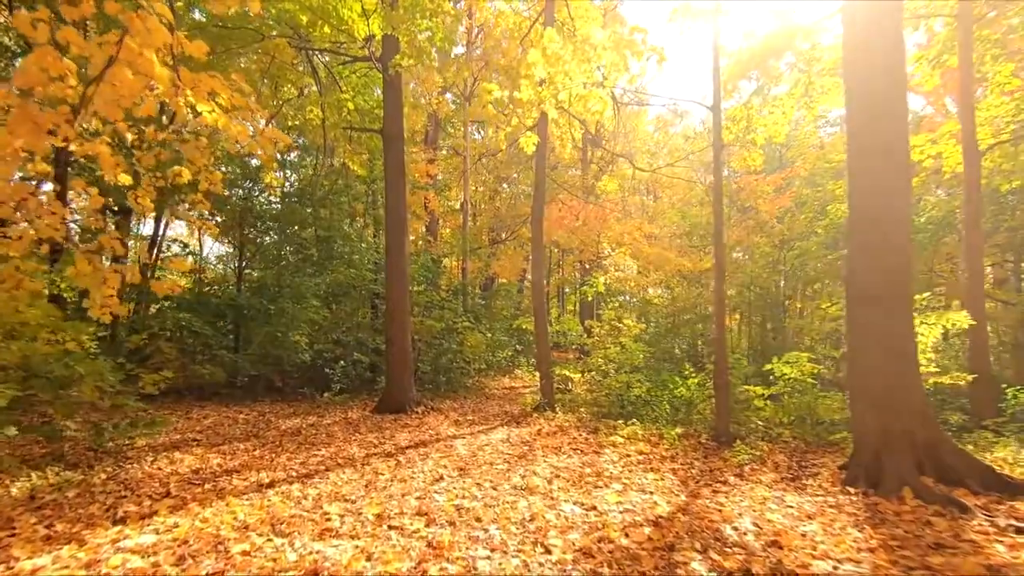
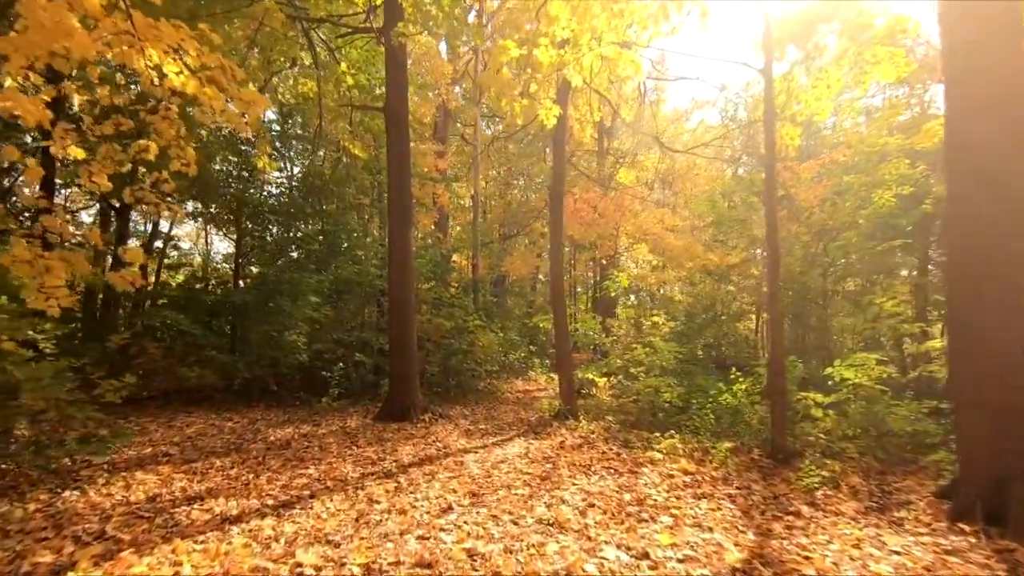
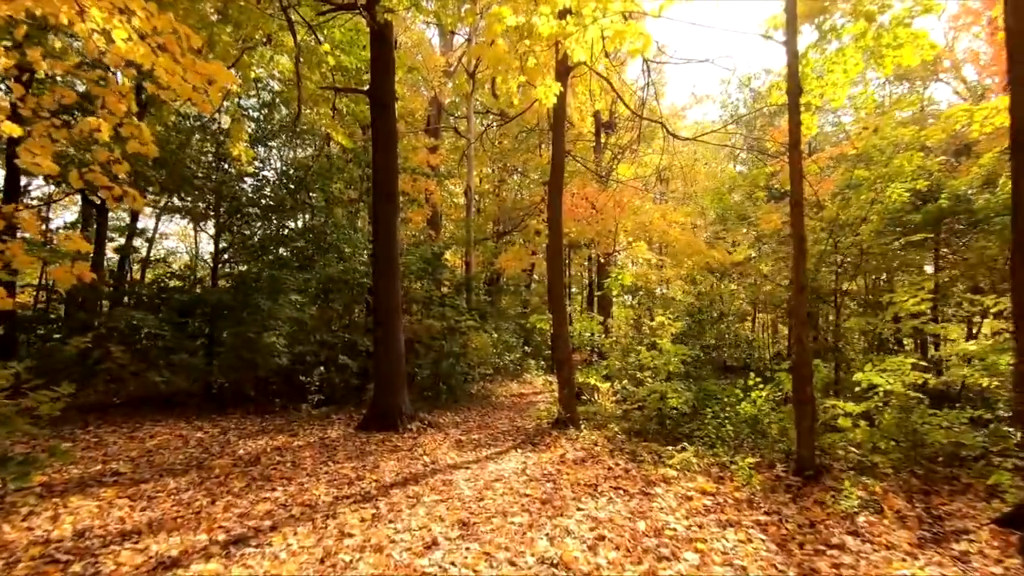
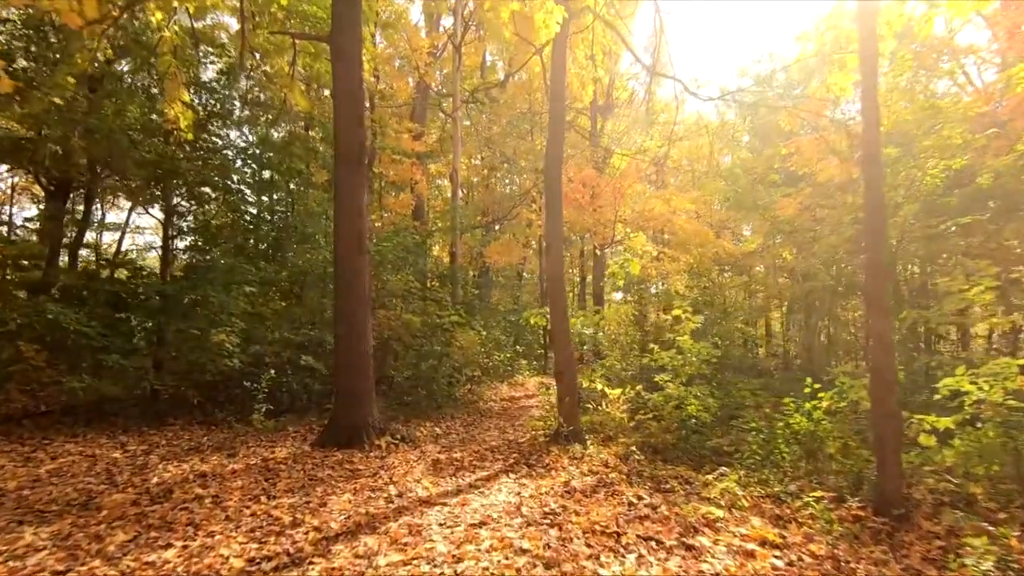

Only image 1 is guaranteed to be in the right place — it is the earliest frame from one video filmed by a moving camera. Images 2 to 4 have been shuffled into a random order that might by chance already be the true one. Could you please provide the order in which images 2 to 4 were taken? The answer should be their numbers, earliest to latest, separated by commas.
2, 3, 4
